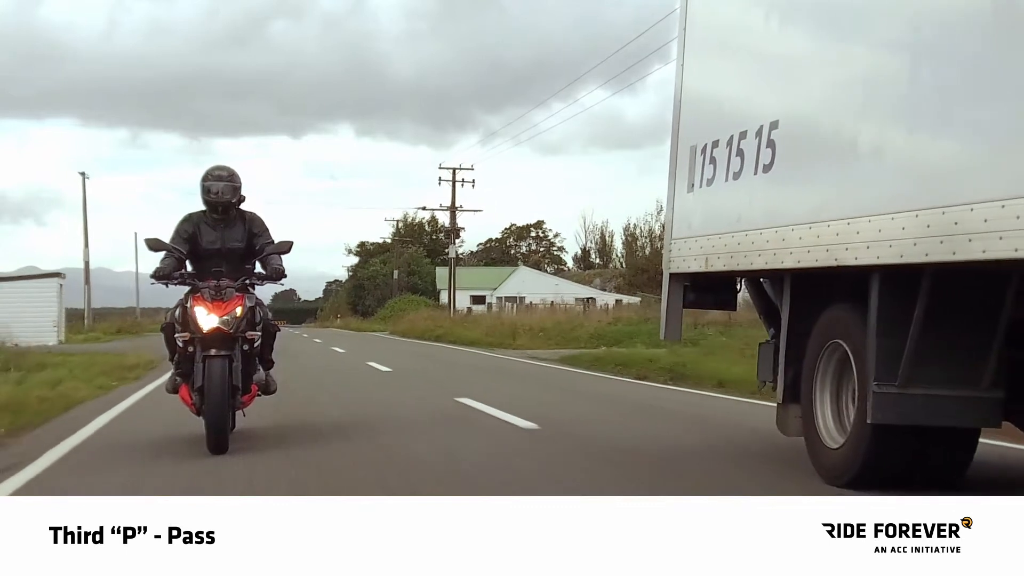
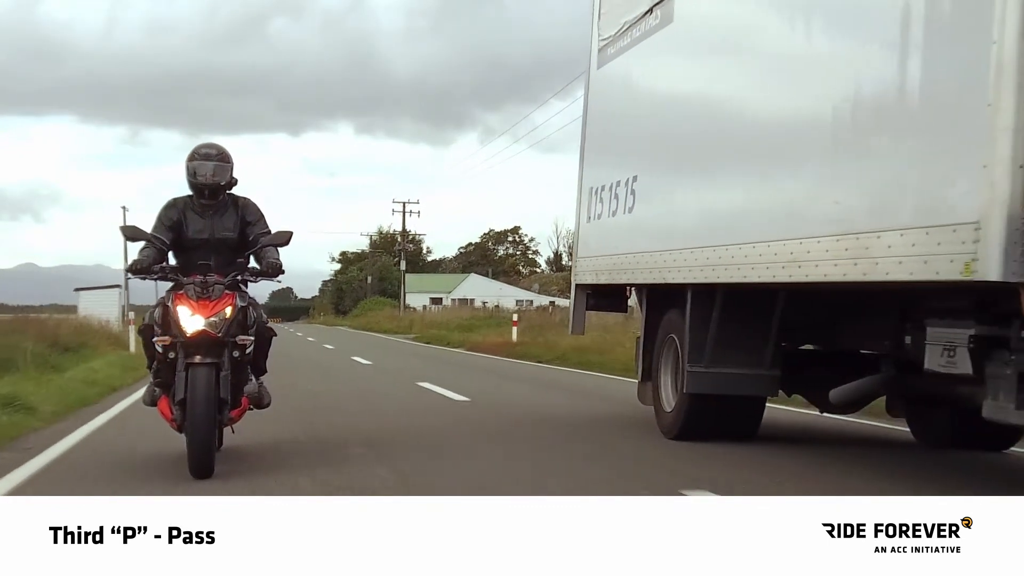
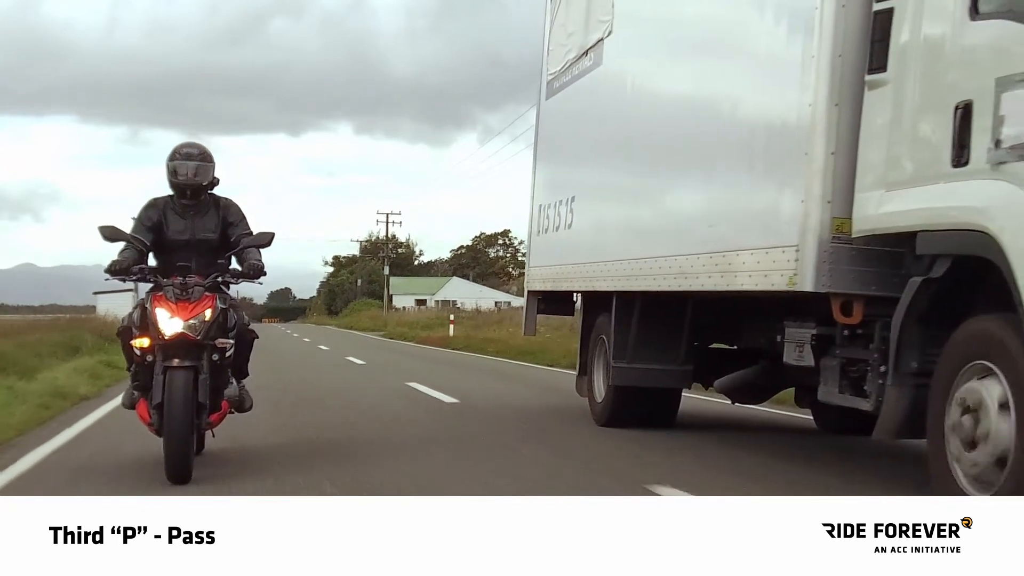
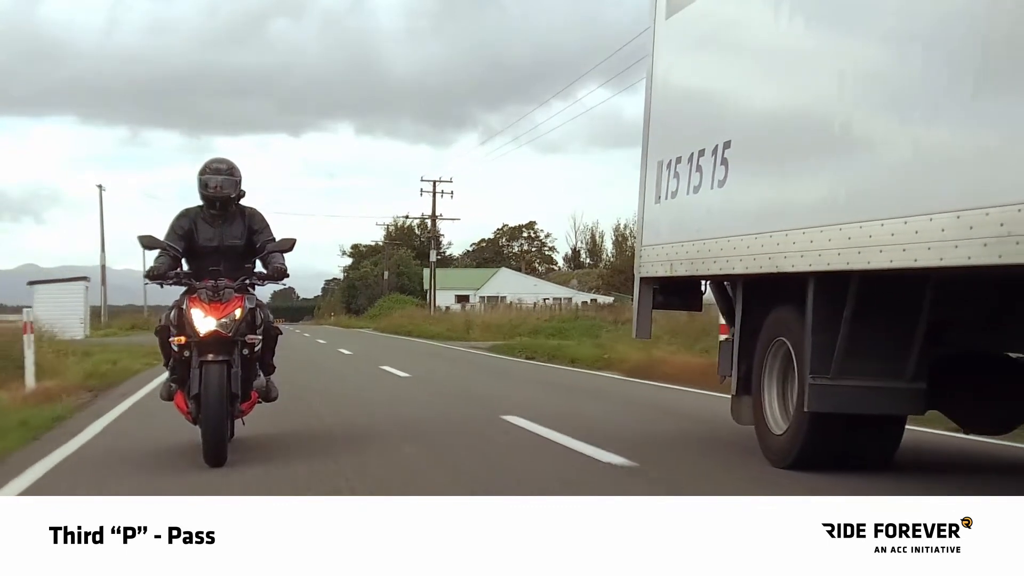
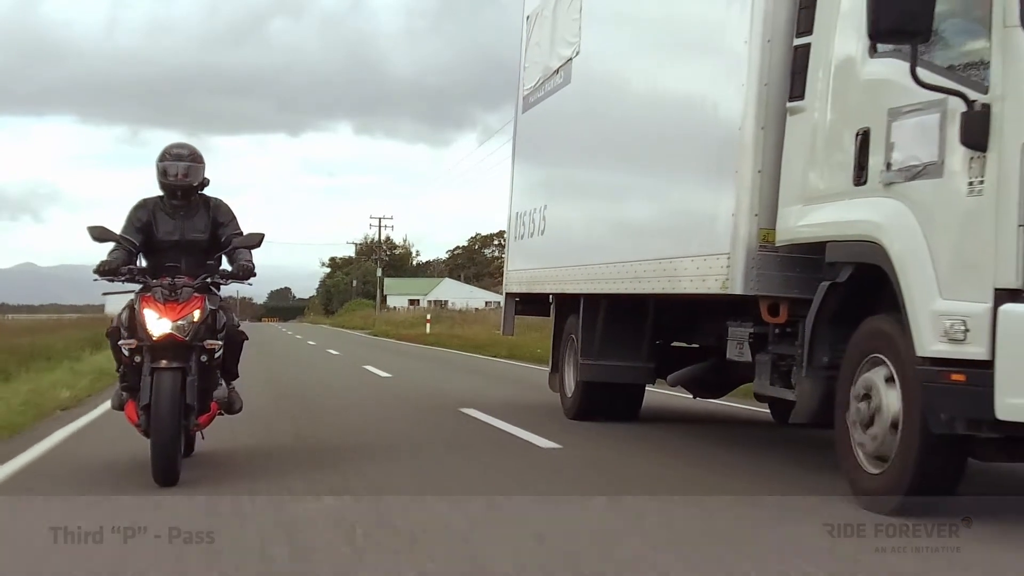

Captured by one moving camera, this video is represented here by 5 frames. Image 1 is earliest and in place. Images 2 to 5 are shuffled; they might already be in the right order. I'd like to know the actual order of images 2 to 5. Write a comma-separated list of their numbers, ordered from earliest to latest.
4, 2, 3, 5
